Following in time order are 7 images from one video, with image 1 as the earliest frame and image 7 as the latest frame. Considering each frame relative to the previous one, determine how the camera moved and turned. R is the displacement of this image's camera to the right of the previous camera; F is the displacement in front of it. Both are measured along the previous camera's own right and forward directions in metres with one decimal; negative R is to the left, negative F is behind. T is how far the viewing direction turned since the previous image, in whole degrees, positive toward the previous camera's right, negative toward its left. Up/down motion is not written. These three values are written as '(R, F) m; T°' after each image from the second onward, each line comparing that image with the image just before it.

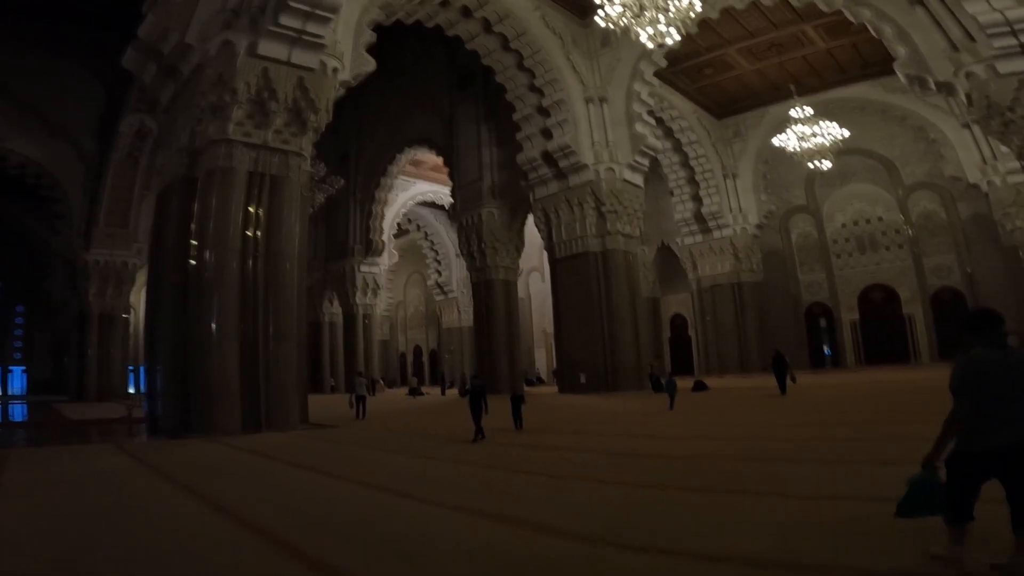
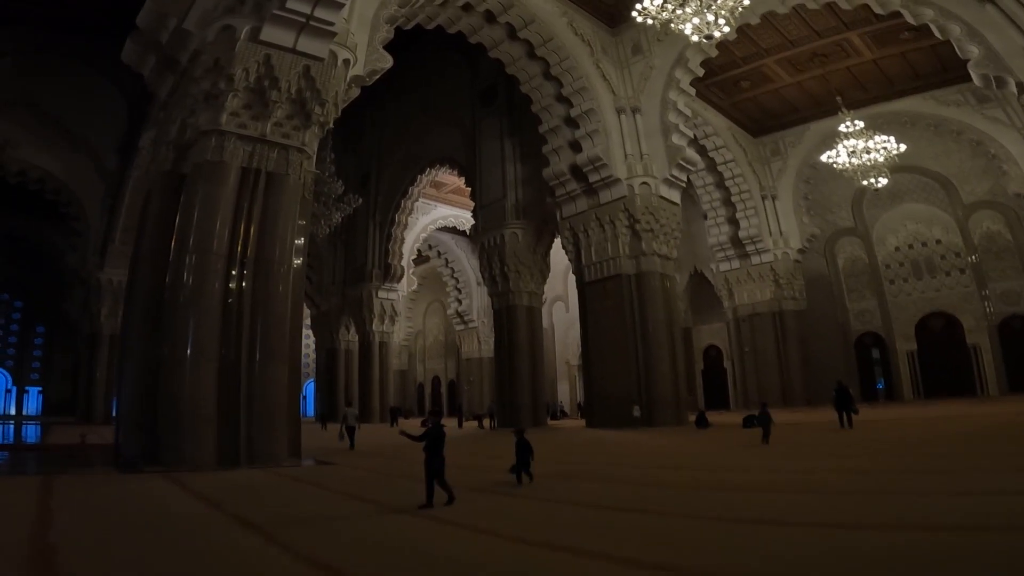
(-0.1, +0.7) m; -2°
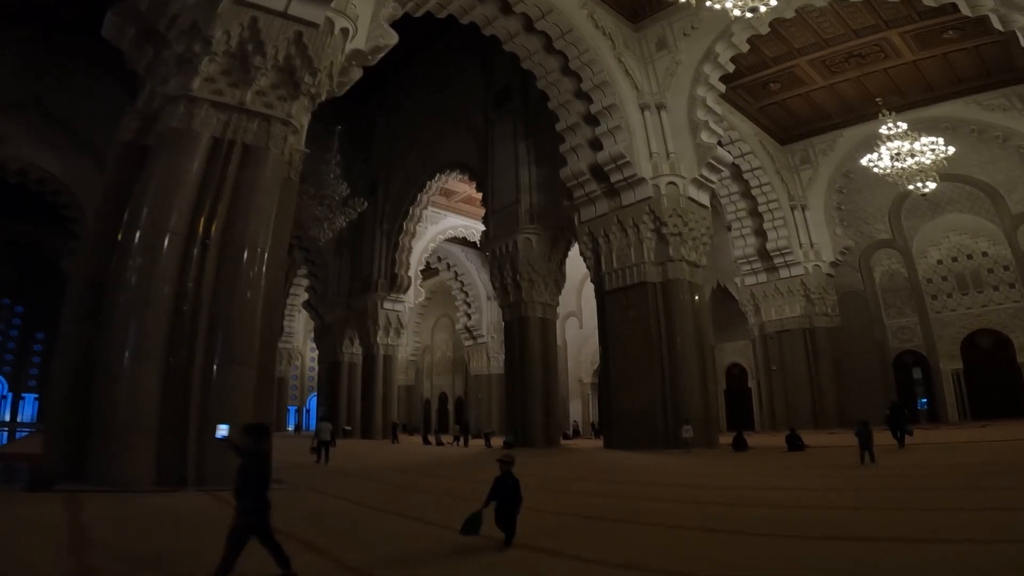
(0.0, +0.7) m; -1°
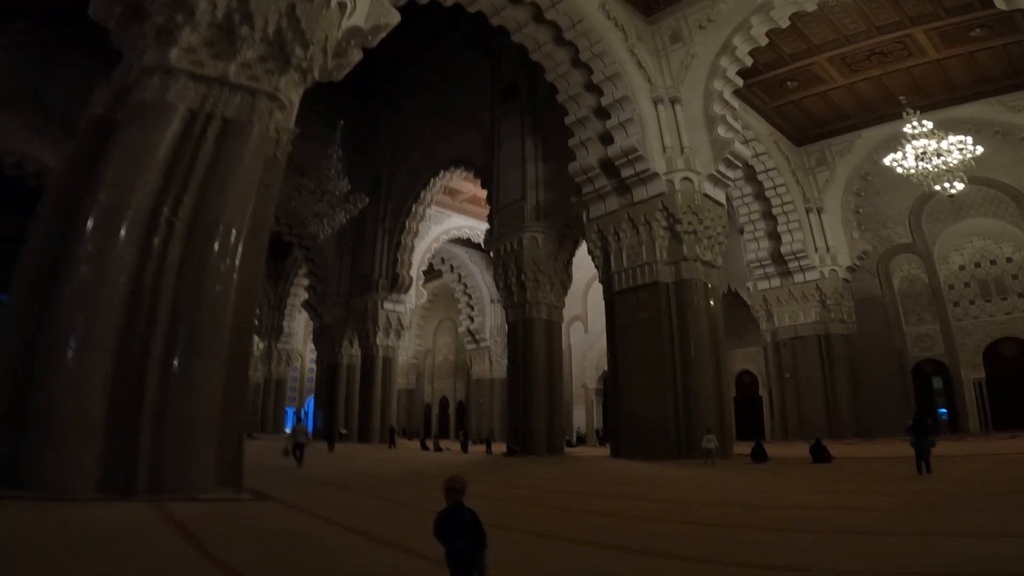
(0.0, +0.4) m; 0°
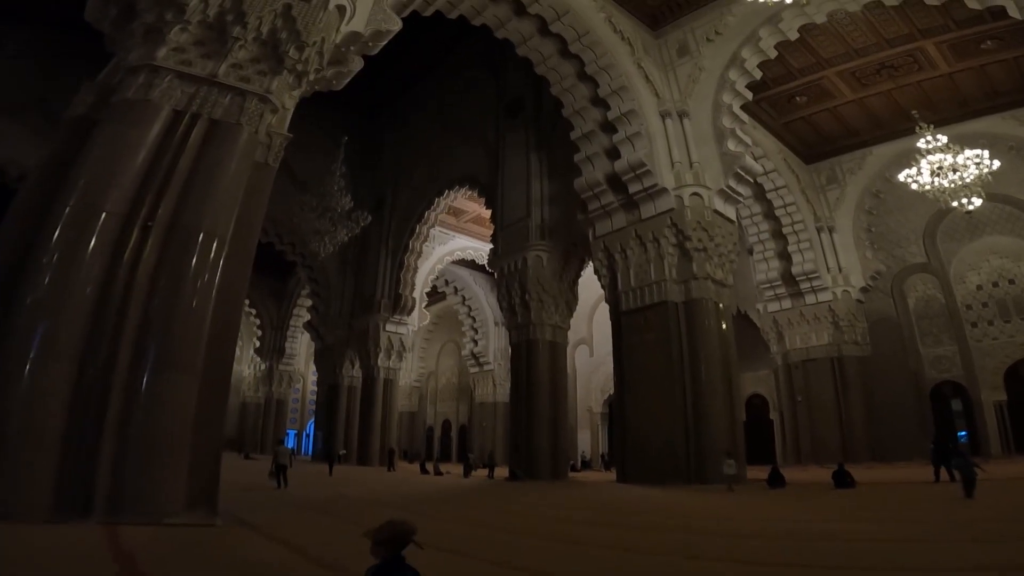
(0.0, +0.2) m; 0°
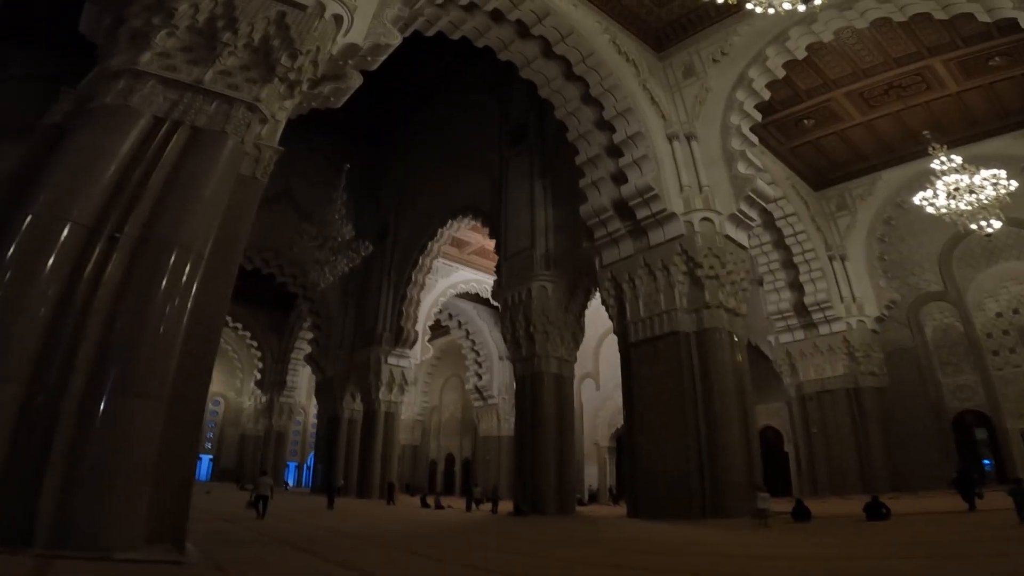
(0.0, +0.3) m; 0°
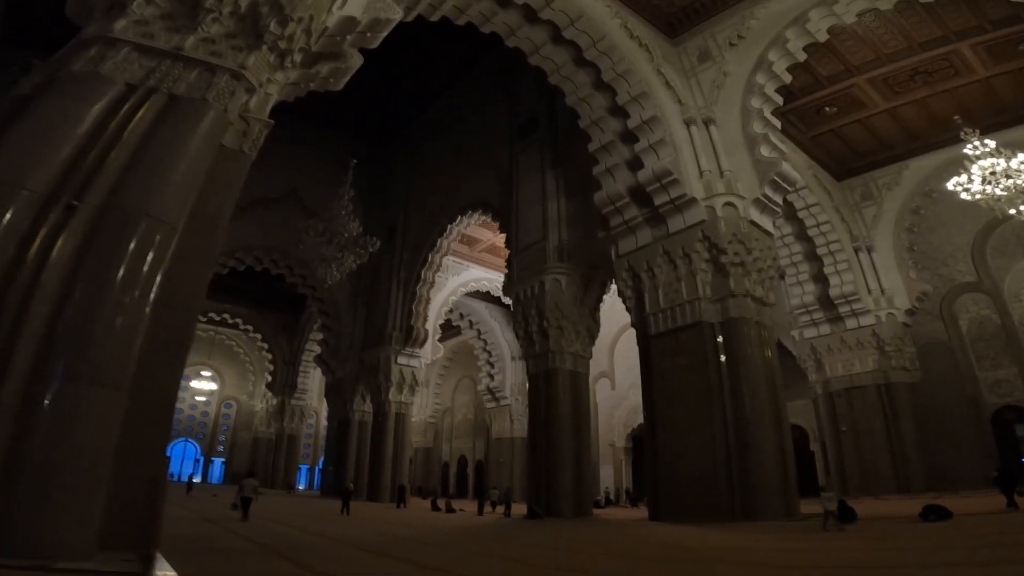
(0.0, +0.3) m; -1°
